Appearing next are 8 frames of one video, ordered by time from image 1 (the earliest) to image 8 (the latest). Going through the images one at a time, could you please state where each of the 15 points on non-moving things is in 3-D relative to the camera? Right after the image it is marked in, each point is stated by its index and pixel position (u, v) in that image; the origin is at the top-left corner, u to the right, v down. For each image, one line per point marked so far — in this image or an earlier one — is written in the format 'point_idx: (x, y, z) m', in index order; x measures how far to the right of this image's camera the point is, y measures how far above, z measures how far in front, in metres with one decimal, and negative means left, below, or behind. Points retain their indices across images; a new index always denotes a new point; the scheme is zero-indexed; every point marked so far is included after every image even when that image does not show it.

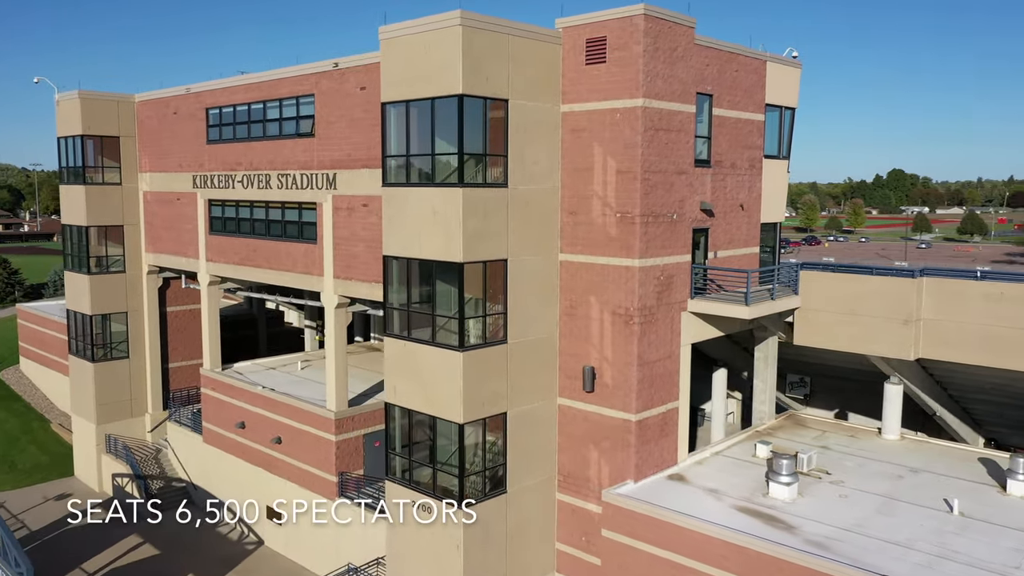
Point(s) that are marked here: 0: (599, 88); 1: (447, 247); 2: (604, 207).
0: (+2.1, +4.8, +19.5) m
1: (-1.4, +0.9, +18.7) m
2: (+2.2, +2.0, +19.7) m
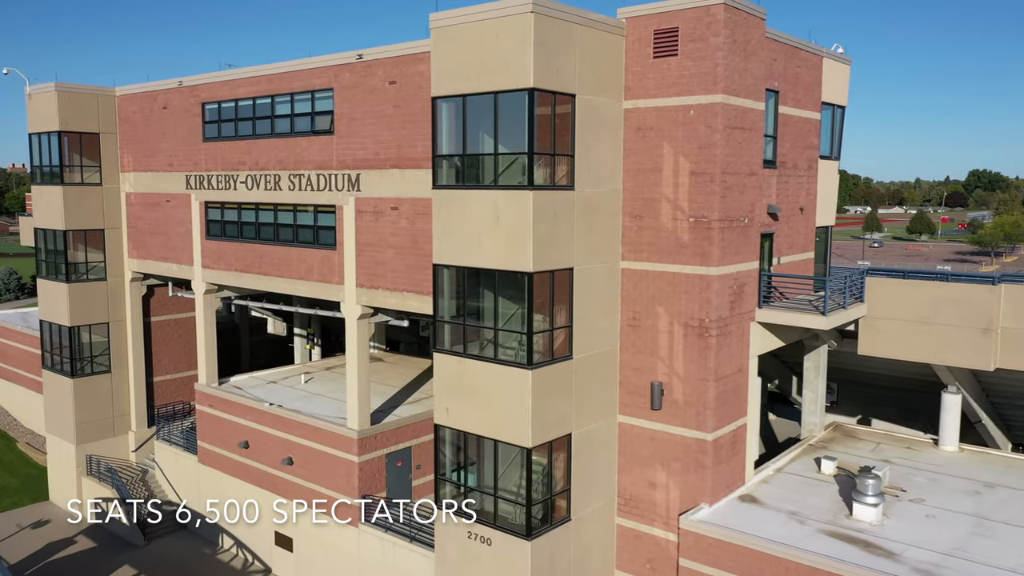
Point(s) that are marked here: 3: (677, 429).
0: (+3.5, +4.5, +18.1) m
1: (+0.1, +0.7, +17.1) m
2: (+3.7, +1.7, +18.3) m
3: (+3.8, -3.2, +18.7) m
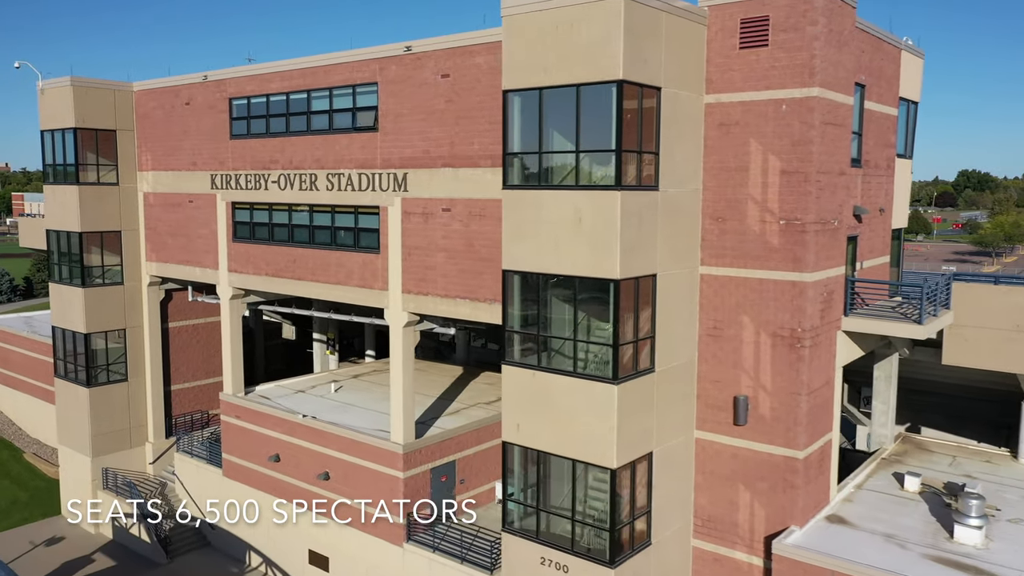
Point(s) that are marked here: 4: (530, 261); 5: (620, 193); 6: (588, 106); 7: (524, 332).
0: (+5.1, +4.4, +16.9) m
1: (+1.7, +0.5, +15.8) m
2: (+5.3, +1.6, +17.1) m
3: (+5.4, -3.4, +17.5) m
4: (+0.4, +0.6, +16.8) m
5: (+2.1, +1.8, +15.5) m
6: (+1.5, +3.5, +15.8) m
7: (+0.3, -0.9, +17.3) m
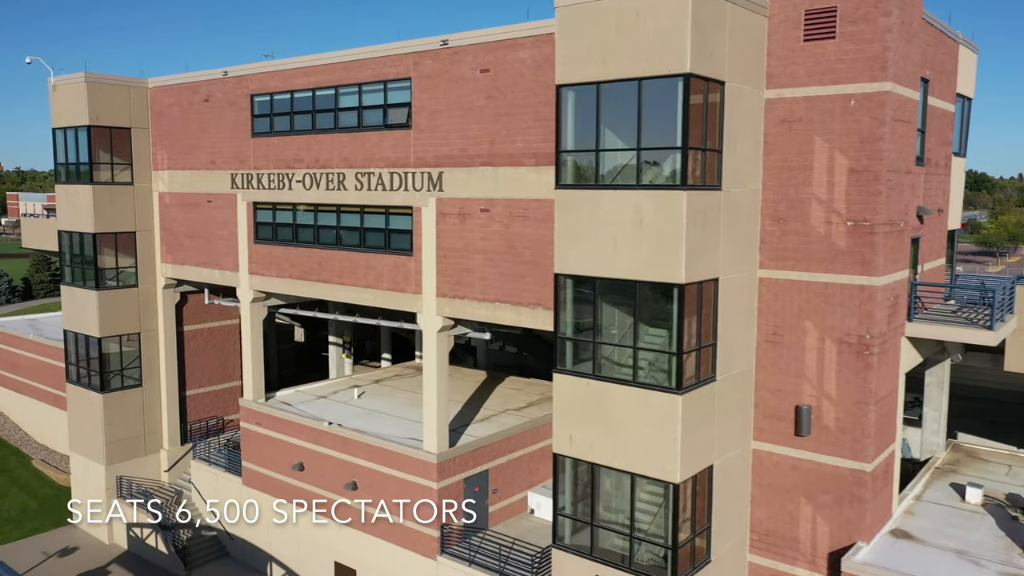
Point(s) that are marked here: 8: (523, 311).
0: (+6.2, +4.3, +16.1) m
1: (+2.8, +0.4, +15.0) m
2: (+6.3, +1.5, +16.3) m
3: (+6.5, -3.5, +16.7) m
4: (+1.4, +0.5, +16.0) m
5: (+3.1, +1.7, +14.7) m
6: (+2.5, +3.4, +15.0) m
7: (+1.3, -1.0, +16.4) m
8: (+0.3, -0.6, +20.0) m
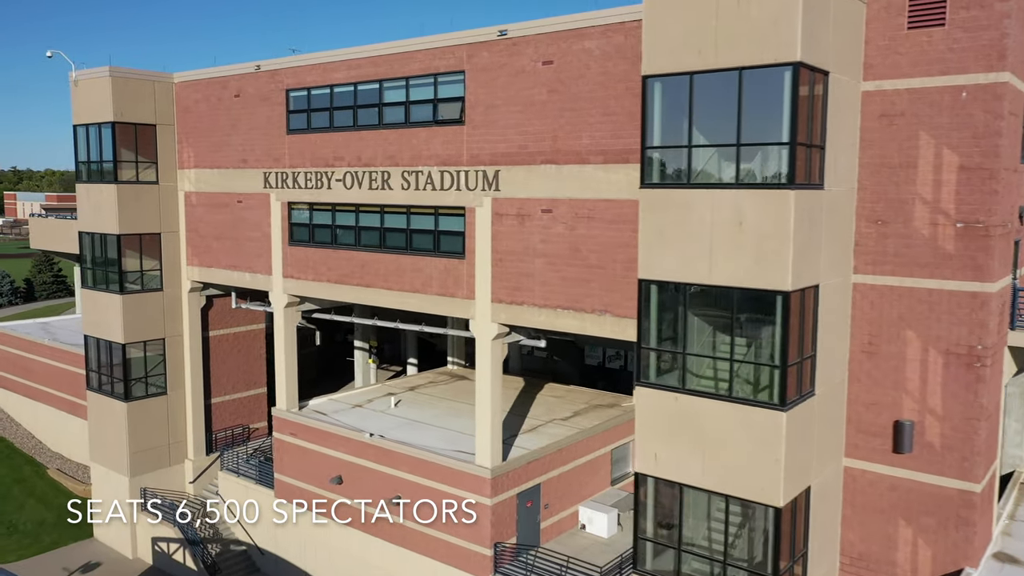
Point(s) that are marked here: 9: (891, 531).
0: (+7.7, +4.2, +14.9) m
1: (+4.3, +0.3, +13.8) m
2: (+7.8, +1.4, +15.1) m
3: (+8.0, -3.6, +15.5) m
4: (+3.0, +0.4, +14.8) m
5: (+4.7, +1.6, +13.5) m
6: (+4.1, +3.3, +13.8) m
7: (+2.8, -1.2, +15.3) m
8: (+1.8, -0.7, +18.8) m
9: (+7.5, -4.8, +16.1) m
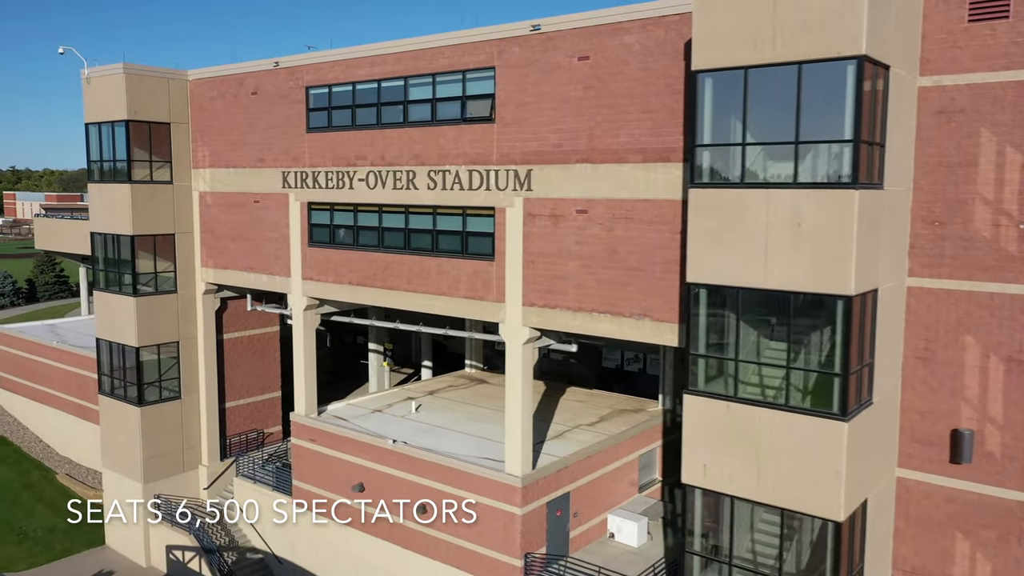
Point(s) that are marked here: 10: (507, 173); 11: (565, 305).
0: (+8.5, +4.1, +14.3) m
1: (+5.1, +0.2, +13.2) m
2: (+8.6, +1.3, +14.5) m
3: (+8.8, -3.7, +14.9) m
4: (+3.7, +0.3, +14.2) m
5: (+5.4, +1.5, +12.9) m
6: (+4.9, +3.2, +13.2) m
7: (+3.6, -1.2, +14.6) m
8: (+2.5, -0.8, +18.1) m
9: (+8.2, -4.9, +15.5) m
10: (-0.1, +2.8, +19.9) m
11: (+1.2, -0.4, +19.1) m
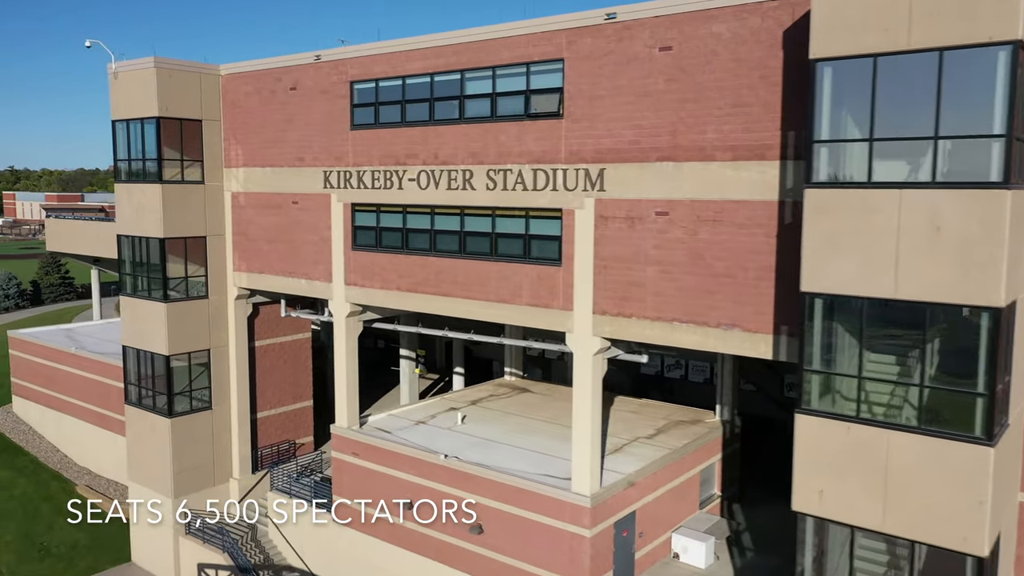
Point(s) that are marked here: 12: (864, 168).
0: (+10.1, +3.9, +13.0) m
1: (+6.7, +0.1, +11.9) m
2: (+10.2, +1.2, +13.2) m
3: (+10.4, -3.8, +13.6) m
4: (+5.3, +0.1, +12.9) m
5: (+7.1, +1.4, +11.6) m
6: (+6.5, +3.1, +11.9) m
7: (+5.2, -1.4, +13.4) m
8: (+4.1, -0.9, +16.9) m
9: (+9.9, -5.0, +14.2) m
10: (+1.5, +2.6, +18.6) m
11: (+2.8, -0.6, +17.8) m
12: (+5.5, +1.9, +12.8) m
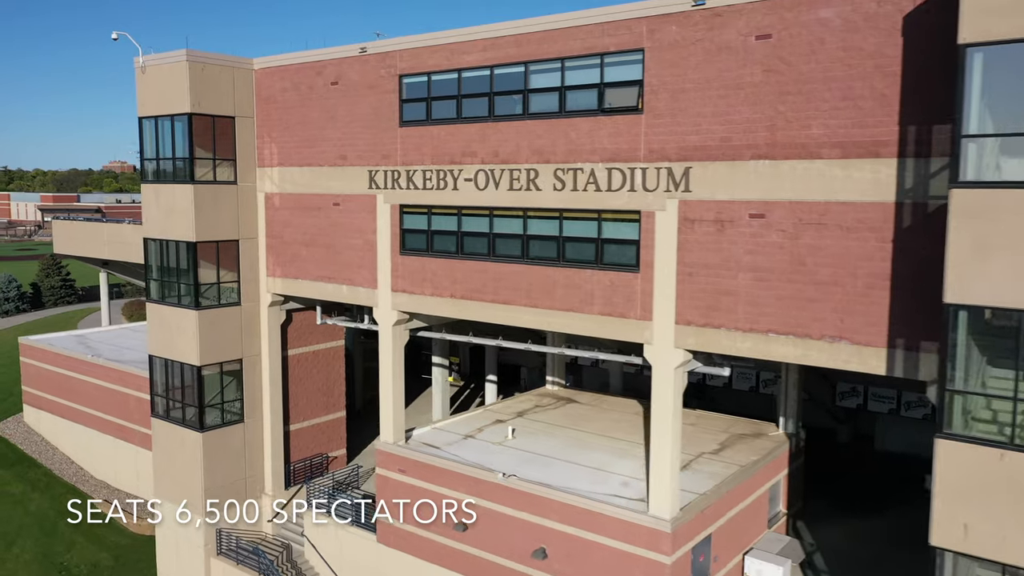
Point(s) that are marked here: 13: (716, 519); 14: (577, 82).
0: (+11.7, +3.8, +11.7) m
1: (+8.3, -0.1, +10.6) m
2: (+11.9, +1.0, +11.9) m
3: (+12.0, -4.0, +12.3) m
4: (+7.0, 0.0, +11.6) m
5: (+8.7, +1.2, +10.3) m
6: (+8.1, +2.9, +10.6) m
7: (+6.9, -1.6, +12.0) m
8: (+5.8, -1.1, +15.5) m
9: (+11.5, -5.2, +12.9) m
10: (+3.1, +2.5, +17.2) m
11: (+4.5, -0.7, +16.5) m
12: (+7.1, +1.7, +11.4) m
13: (+4.9, -5.5, +19.6) m
14: (+1.5, +4.6, +18.3) m
